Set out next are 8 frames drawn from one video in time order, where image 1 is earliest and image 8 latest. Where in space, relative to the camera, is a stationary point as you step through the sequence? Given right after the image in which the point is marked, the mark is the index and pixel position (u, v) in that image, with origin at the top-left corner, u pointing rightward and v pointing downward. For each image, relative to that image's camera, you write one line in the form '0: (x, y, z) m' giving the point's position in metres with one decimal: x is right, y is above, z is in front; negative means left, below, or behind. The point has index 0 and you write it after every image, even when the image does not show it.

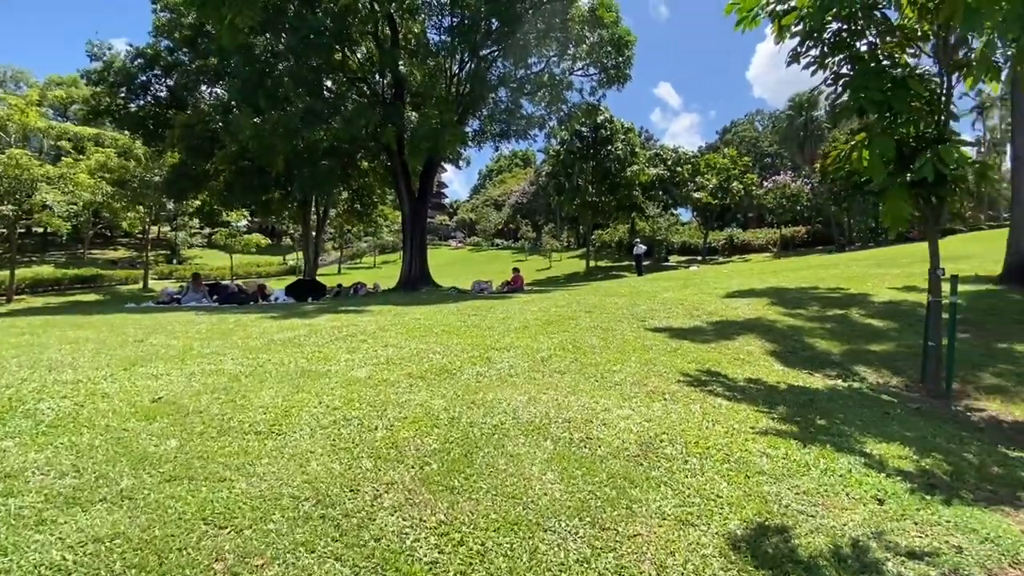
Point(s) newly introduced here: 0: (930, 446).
0: (+2.8, -1.1, +3.8) m
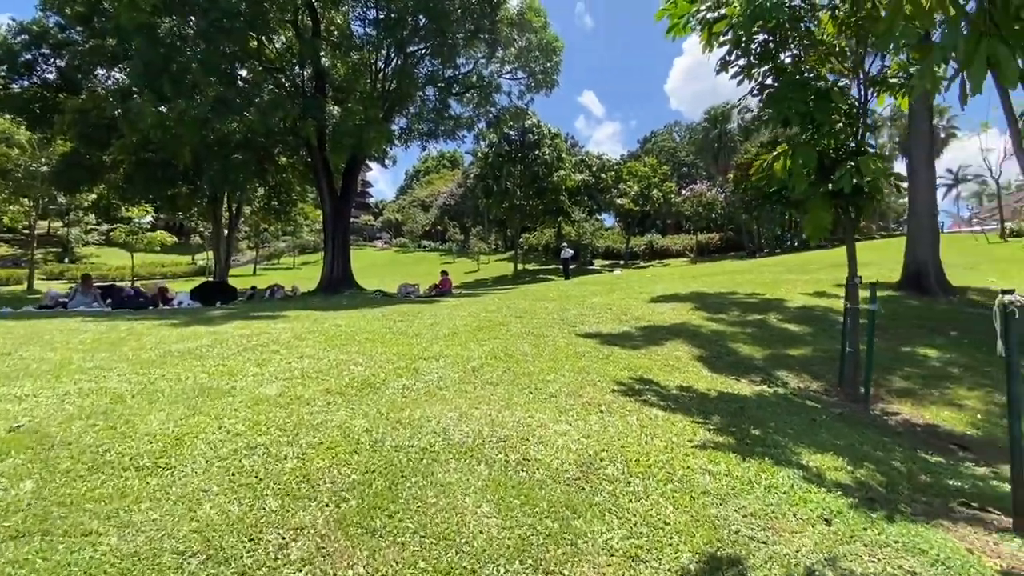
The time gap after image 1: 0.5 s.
0: (+2.4, -1.1, +3.9) m
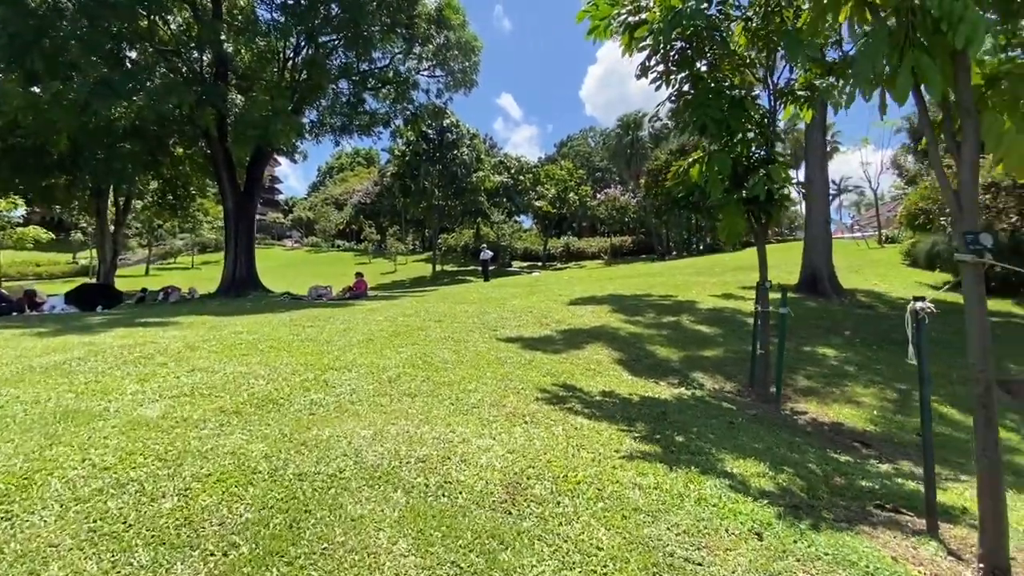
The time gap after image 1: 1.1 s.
0: (+1.8, -1.2, +3.9) m
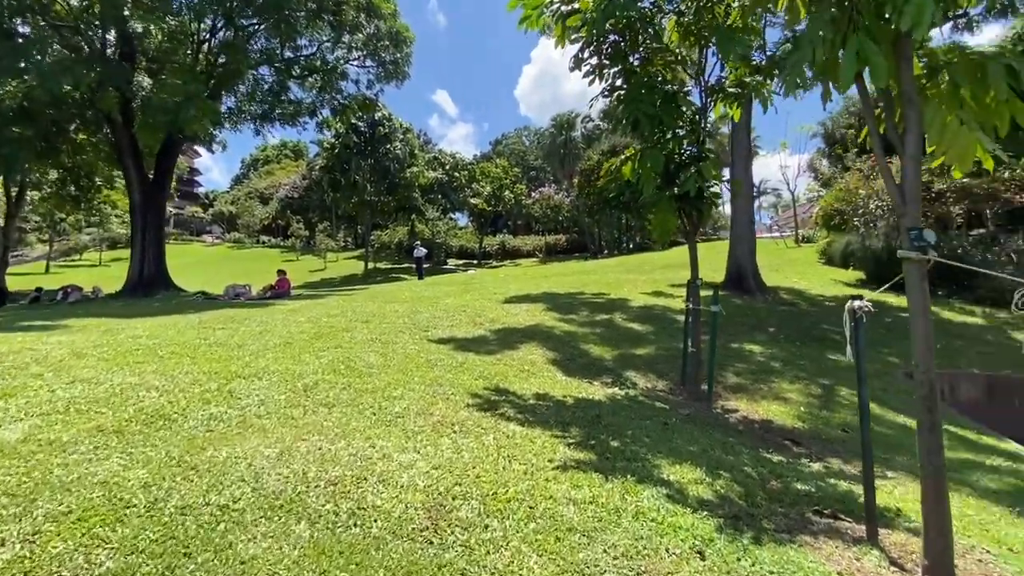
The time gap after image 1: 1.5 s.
0: (+1.4, -1.2, +3.8) m
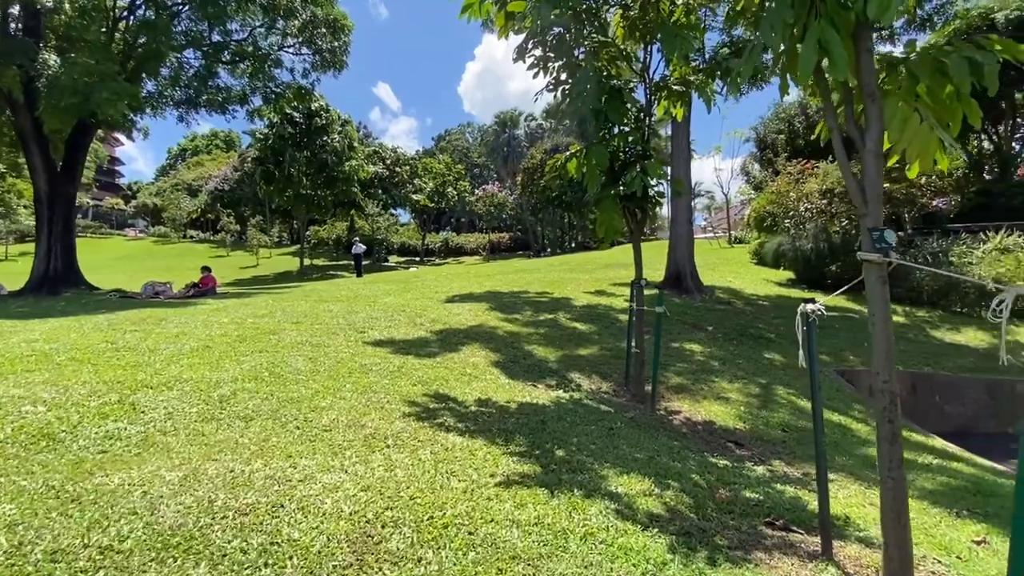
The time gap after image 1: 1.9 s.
0: (+1.0, -1.2, +3.7) m
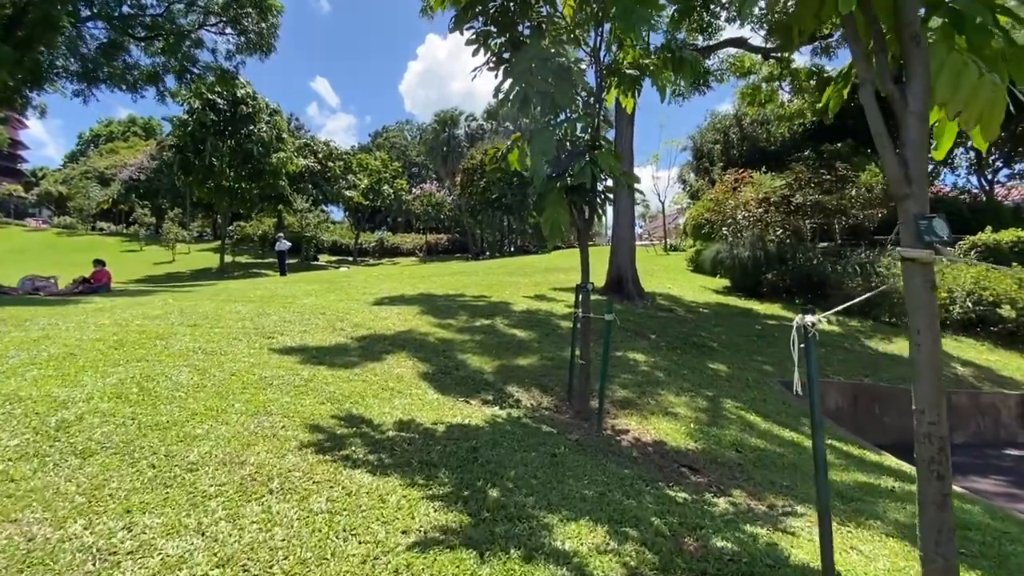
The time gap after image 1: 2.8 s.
0: (+0.6, -1.2, +3.0) m
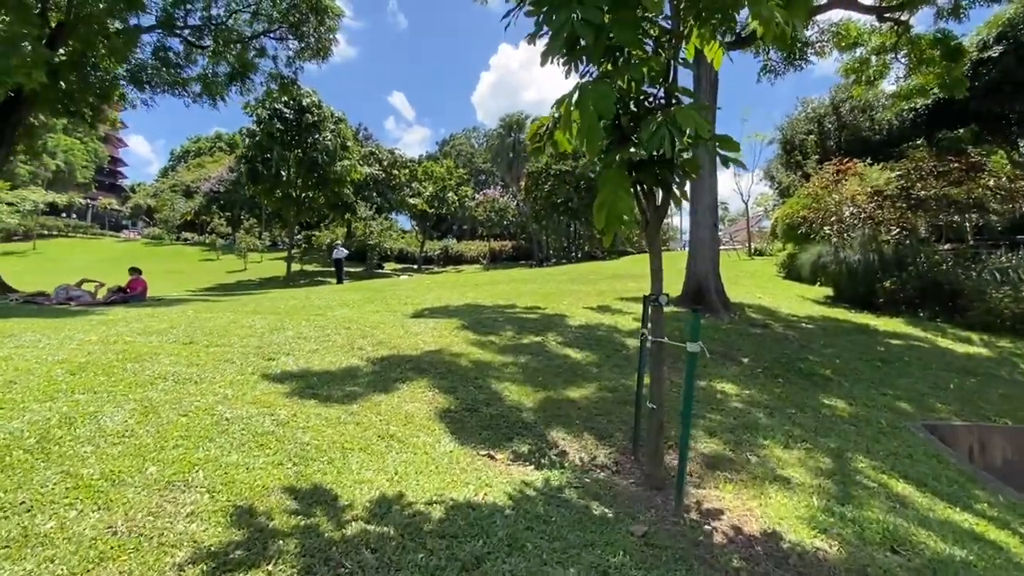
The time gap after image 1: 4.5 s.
0: (+0.6, -1.3, +1.5) m
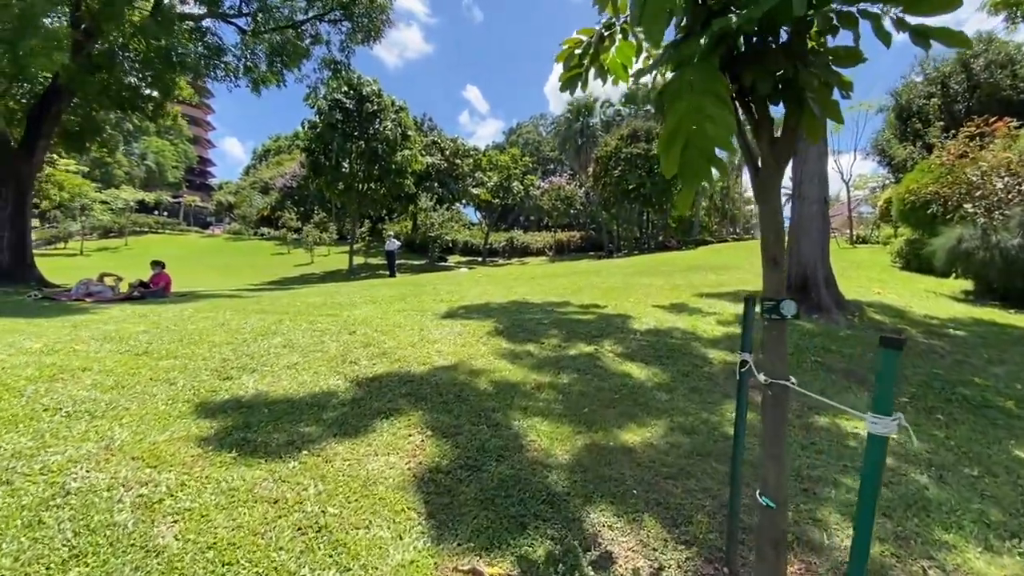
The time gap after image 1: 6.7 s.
0: (+0.3, -1.3, -0.1) m
